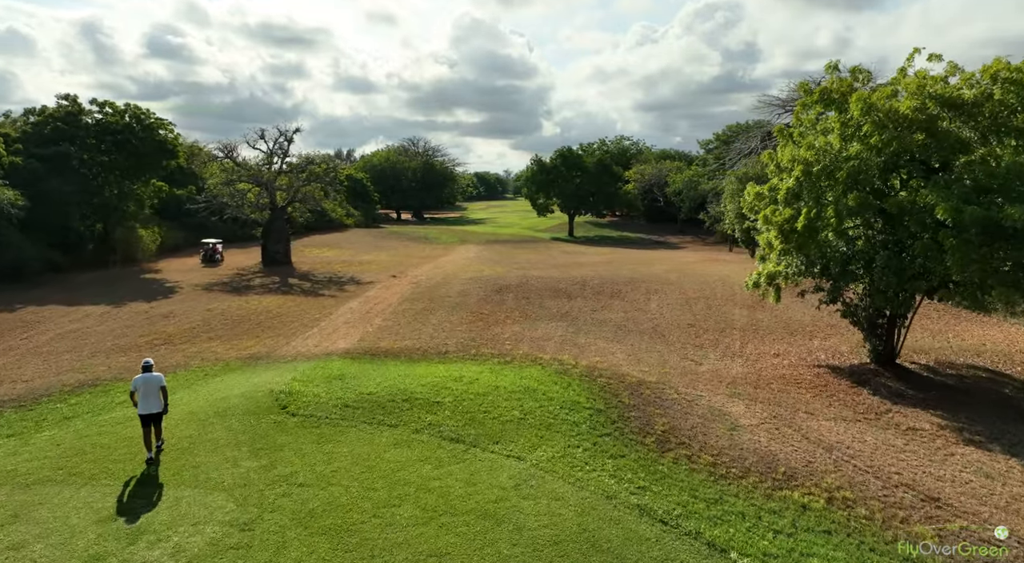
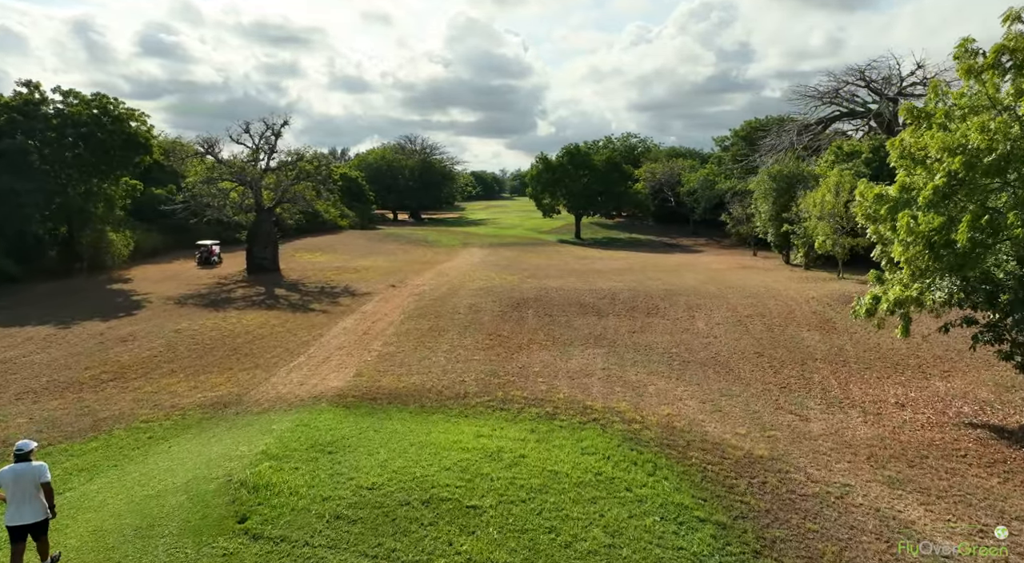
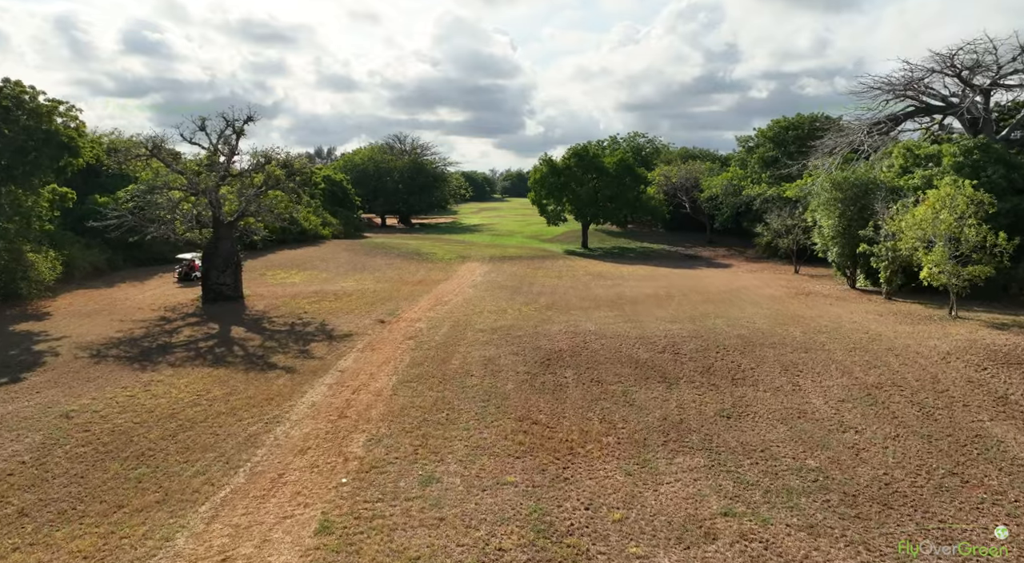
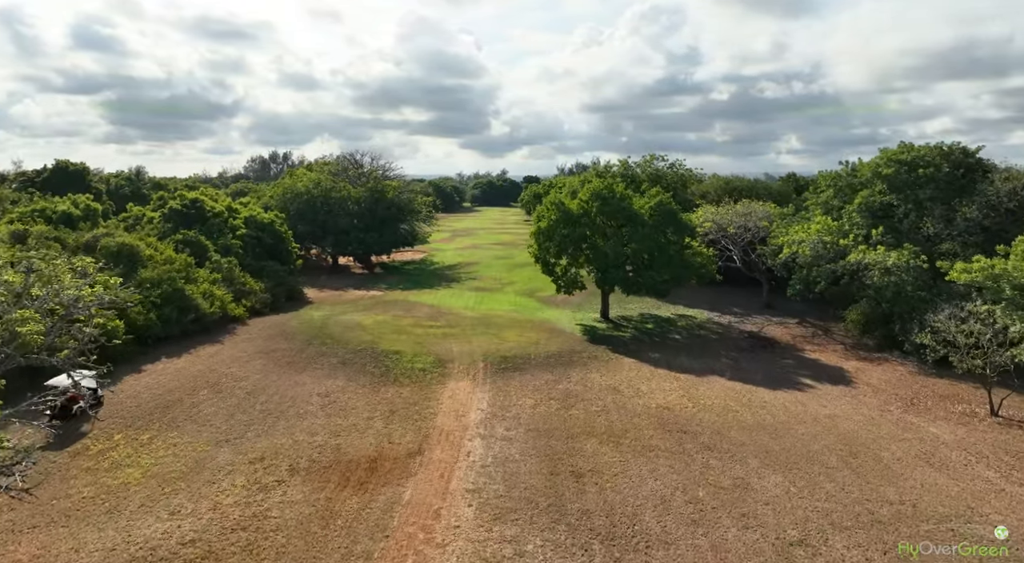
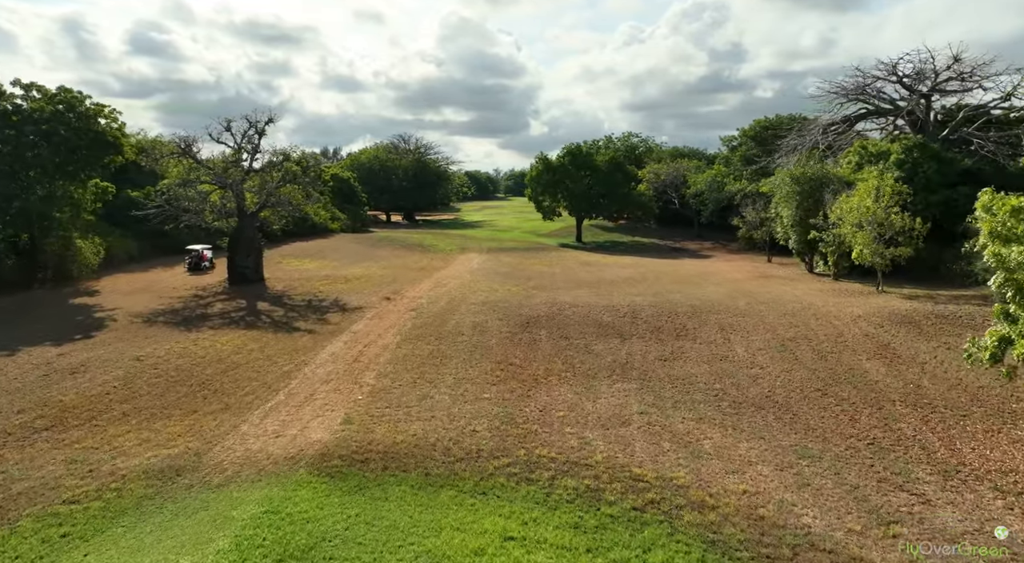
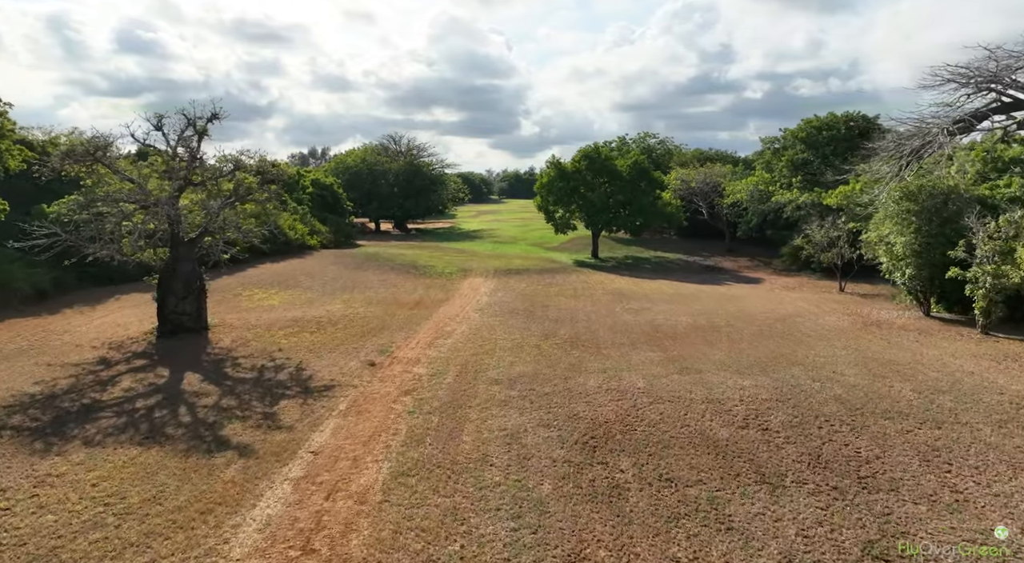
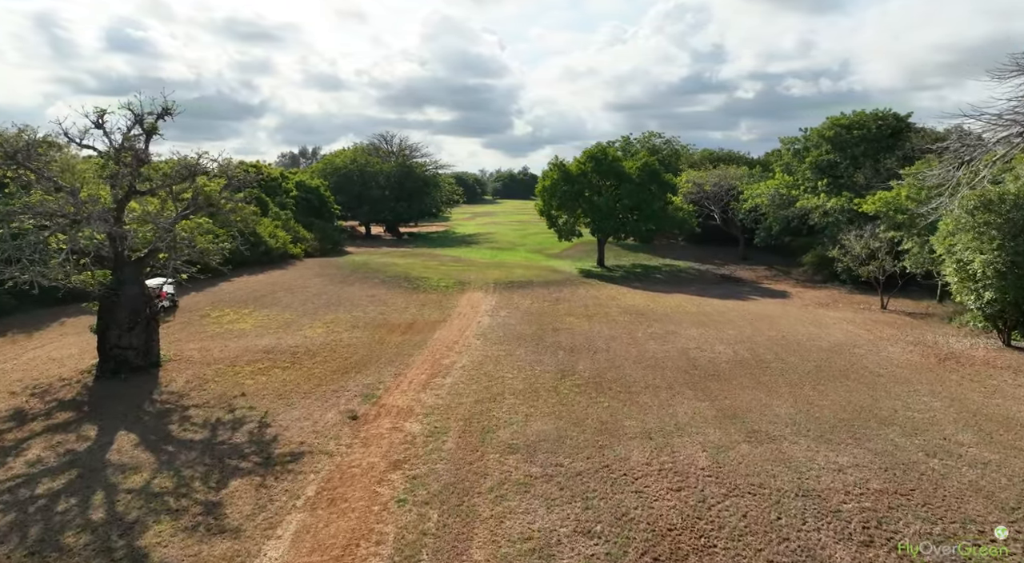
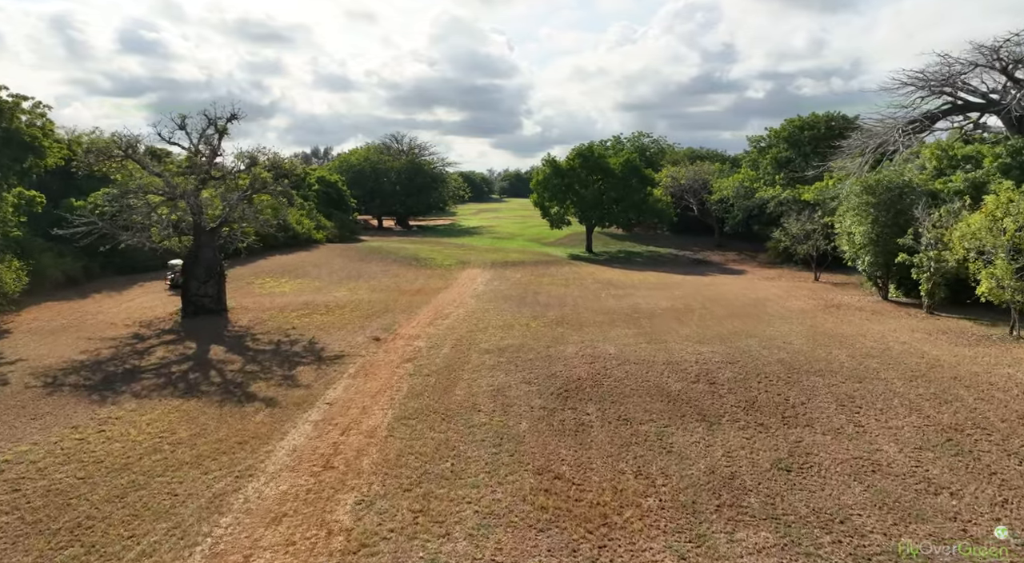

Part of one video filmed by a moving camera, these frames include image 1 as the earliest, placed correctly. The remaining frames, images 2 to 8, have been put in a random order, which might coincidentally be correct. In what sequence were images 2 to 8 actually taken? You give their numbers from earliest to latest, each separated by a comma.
2, 5, 3, 8, 6, 7, 4
